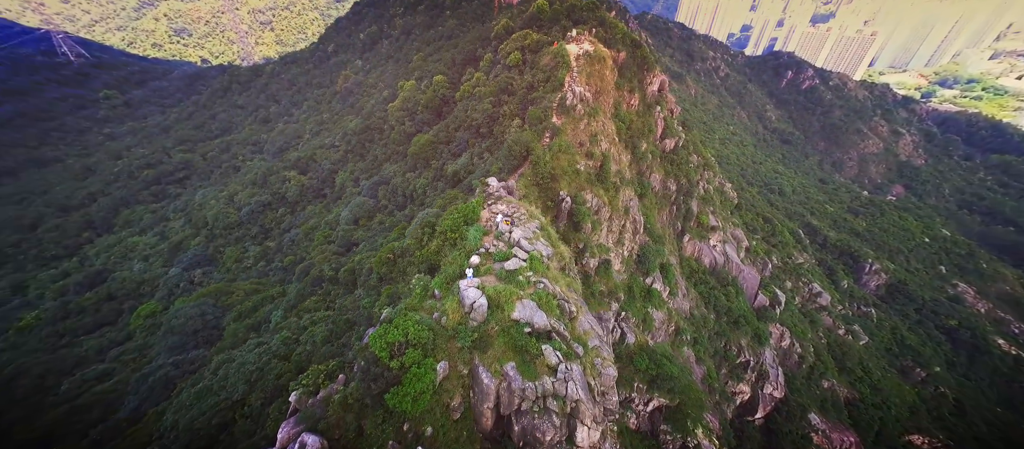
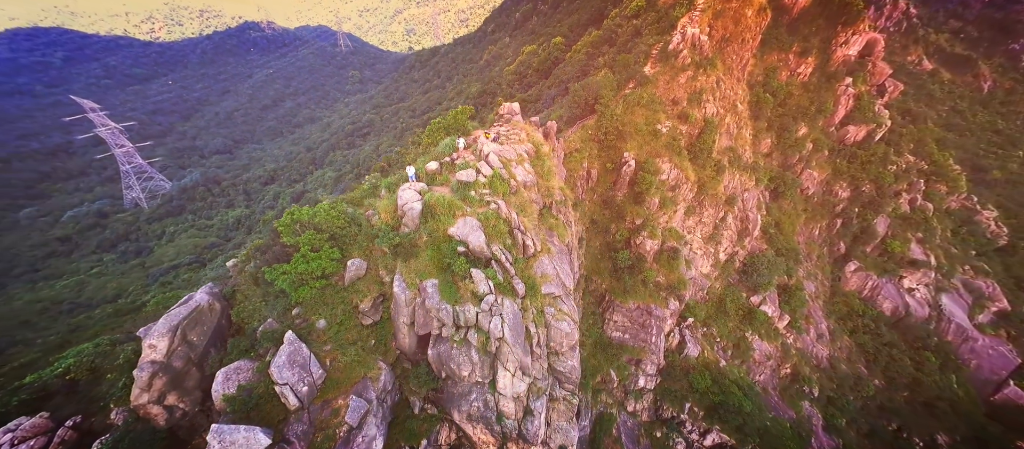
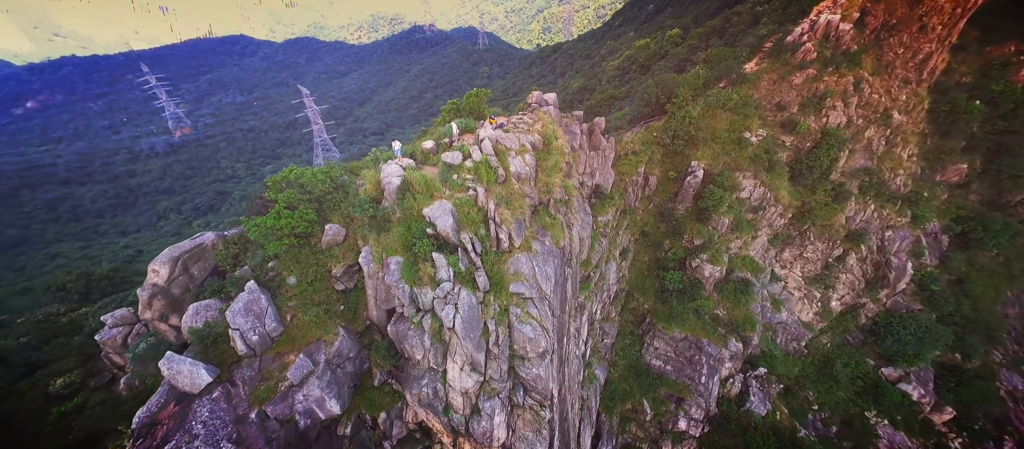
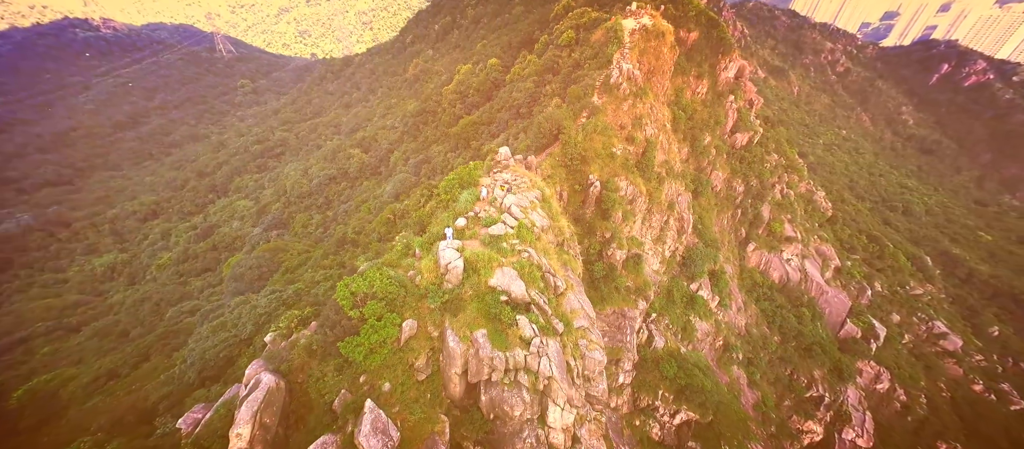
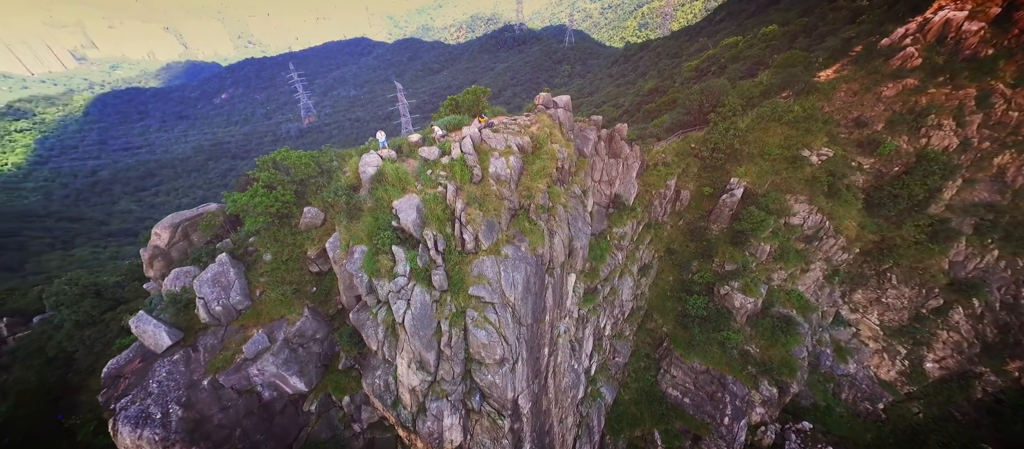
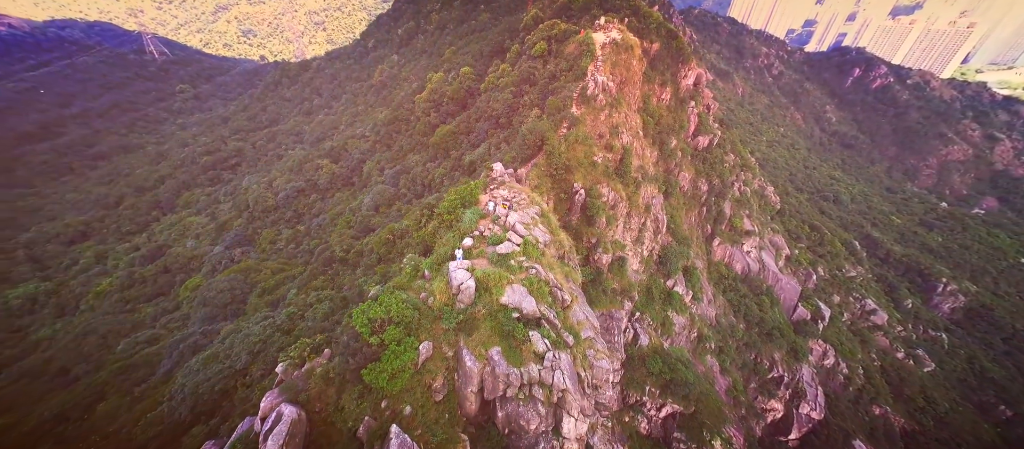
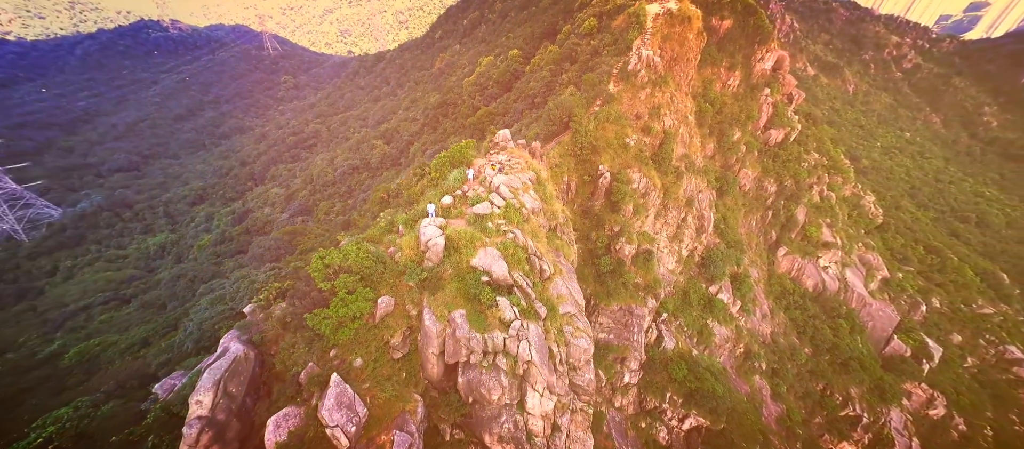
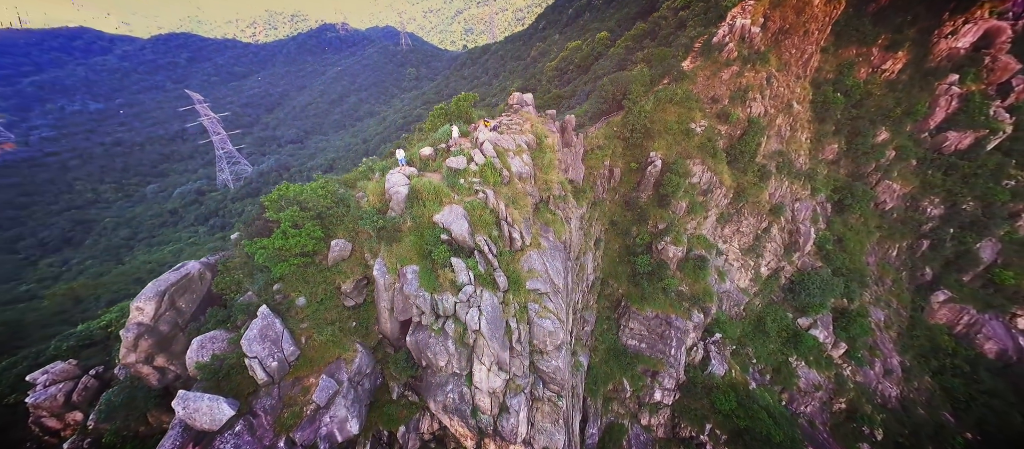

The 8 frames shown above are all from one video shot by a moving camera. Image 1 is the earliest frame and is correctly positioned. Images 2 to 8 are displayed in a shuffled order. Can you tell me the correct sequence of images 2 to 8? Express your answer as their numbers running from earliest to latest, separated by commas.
6, 4, 7, 2, 8, 3, 5
